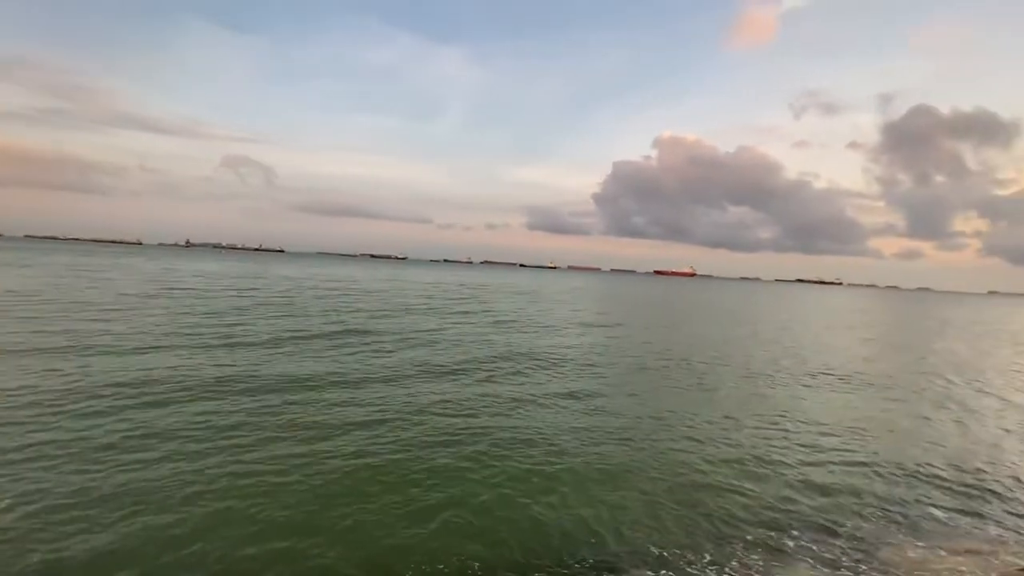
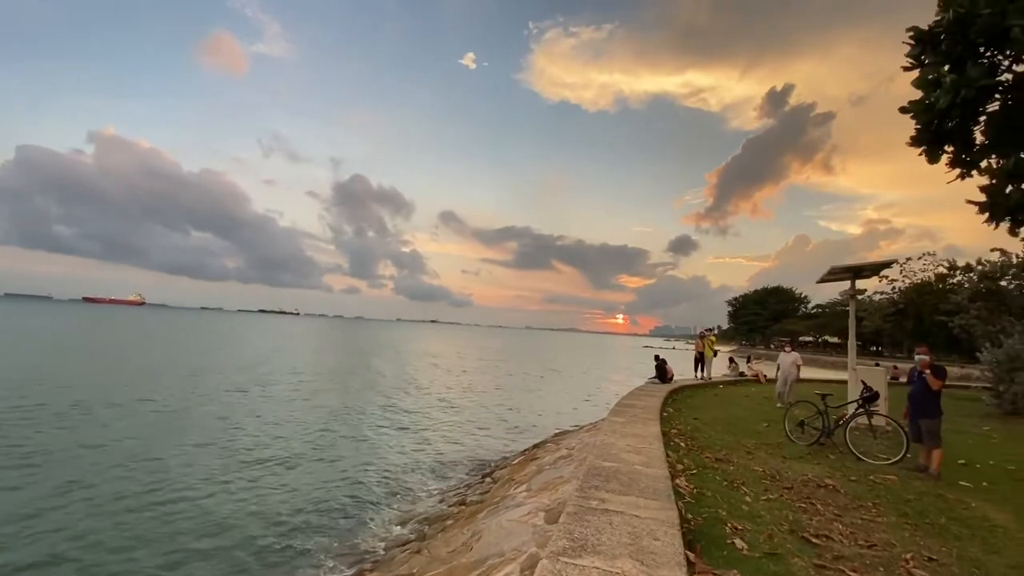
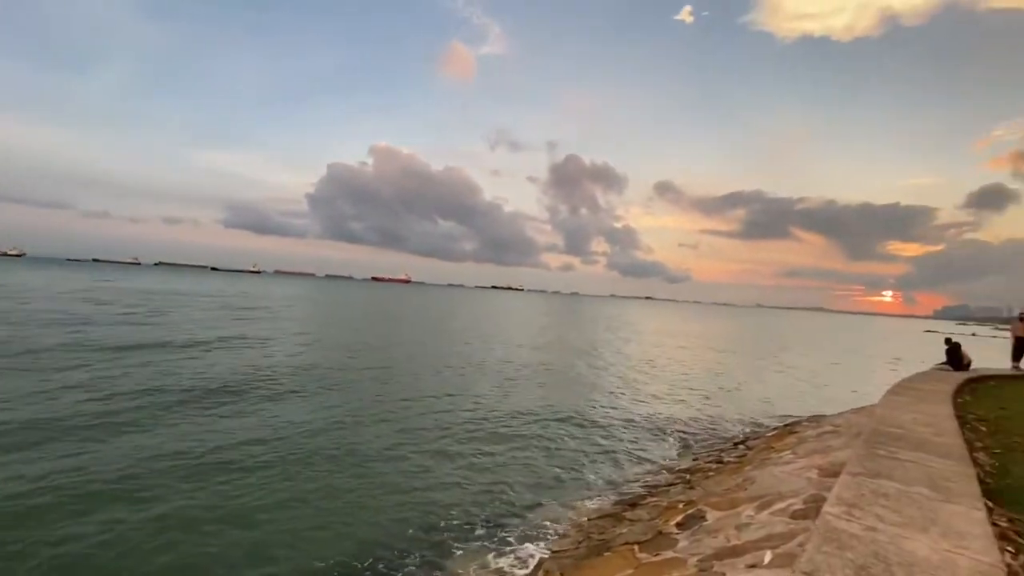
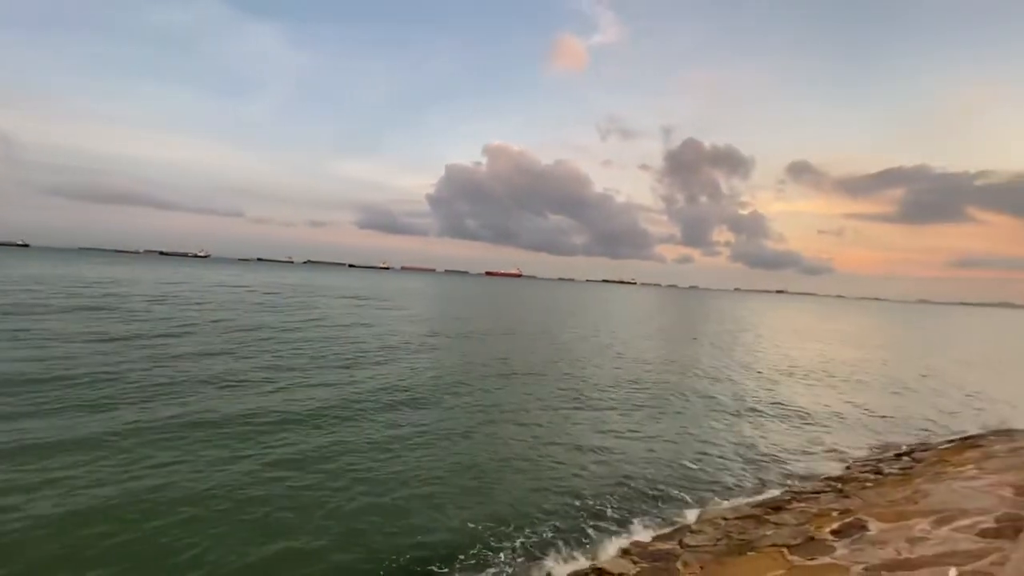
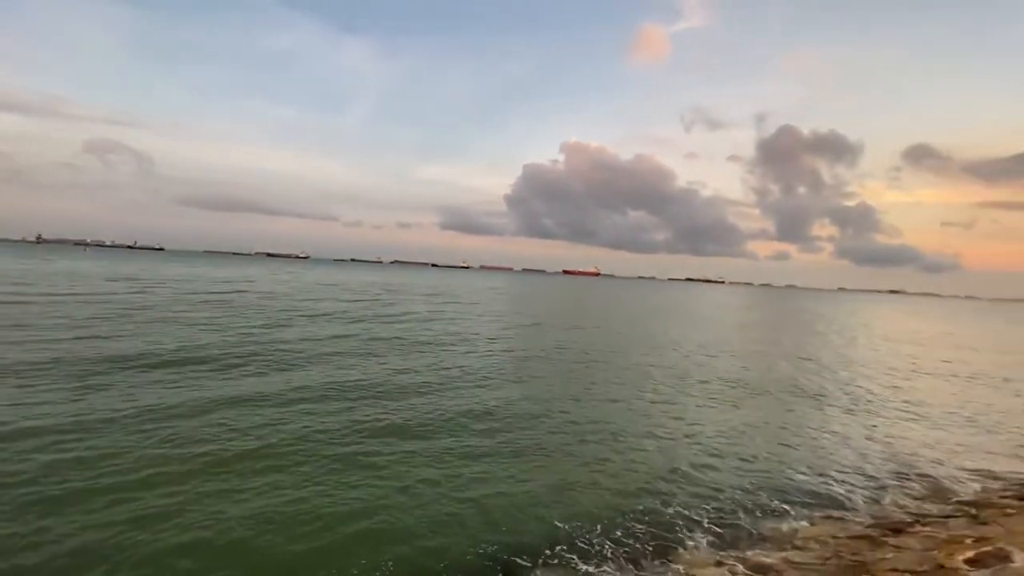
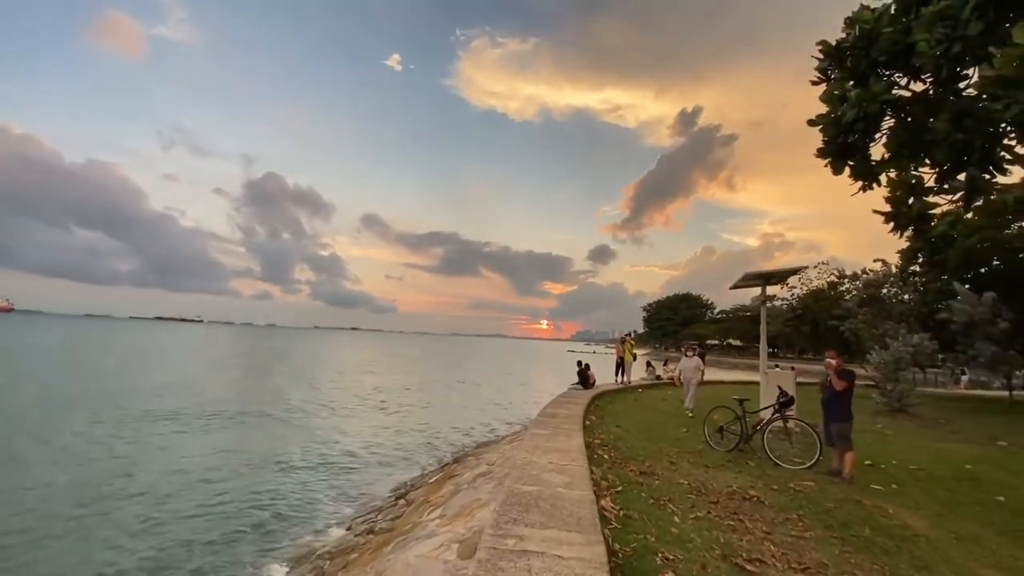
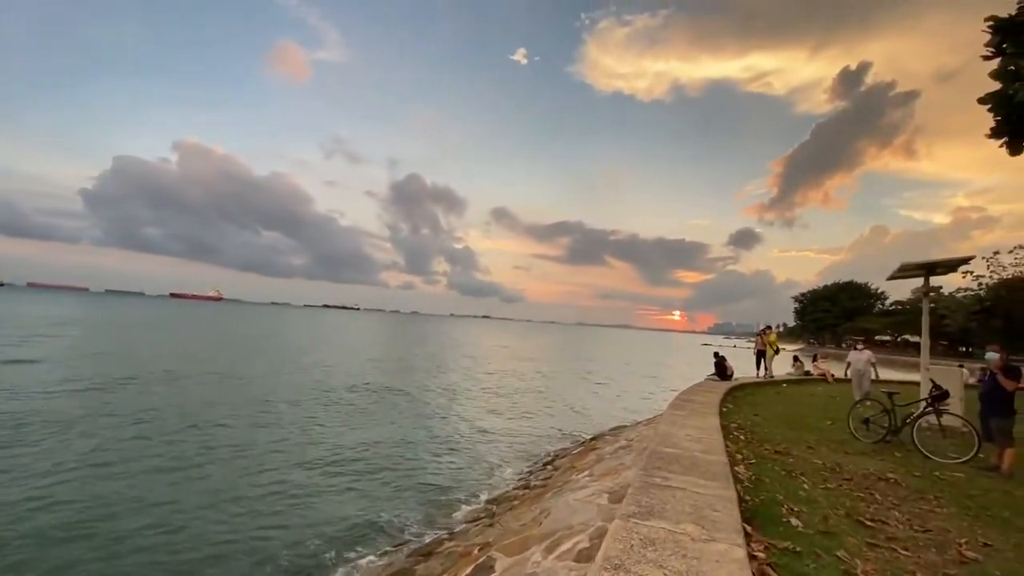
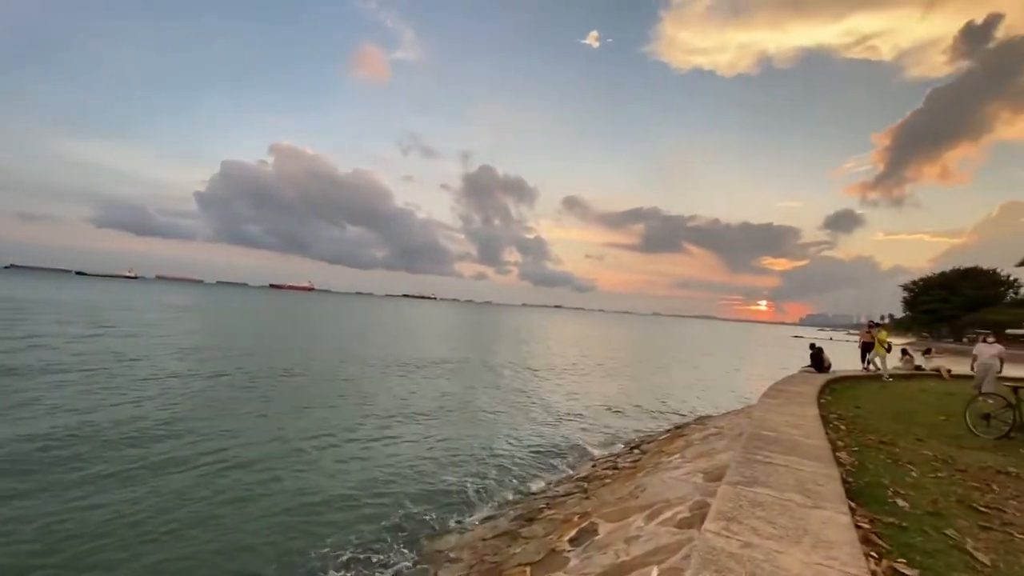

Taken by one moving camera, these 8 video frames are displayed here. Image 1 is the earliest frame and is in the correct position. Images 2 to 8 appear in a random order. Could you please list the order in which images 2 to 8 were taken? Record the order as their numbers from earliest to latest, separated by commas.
5, 4, 3, 8, 7, 2, 6
